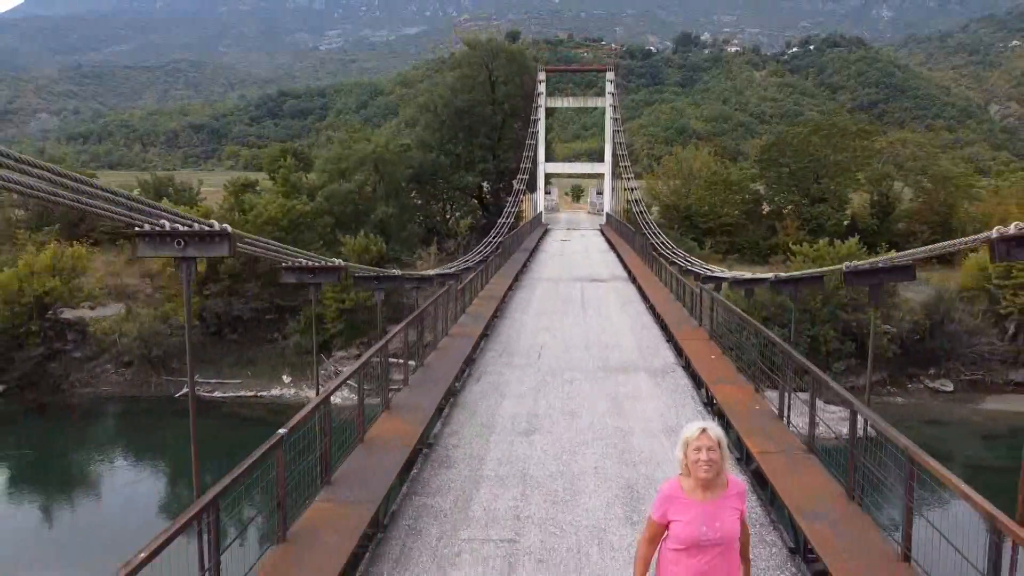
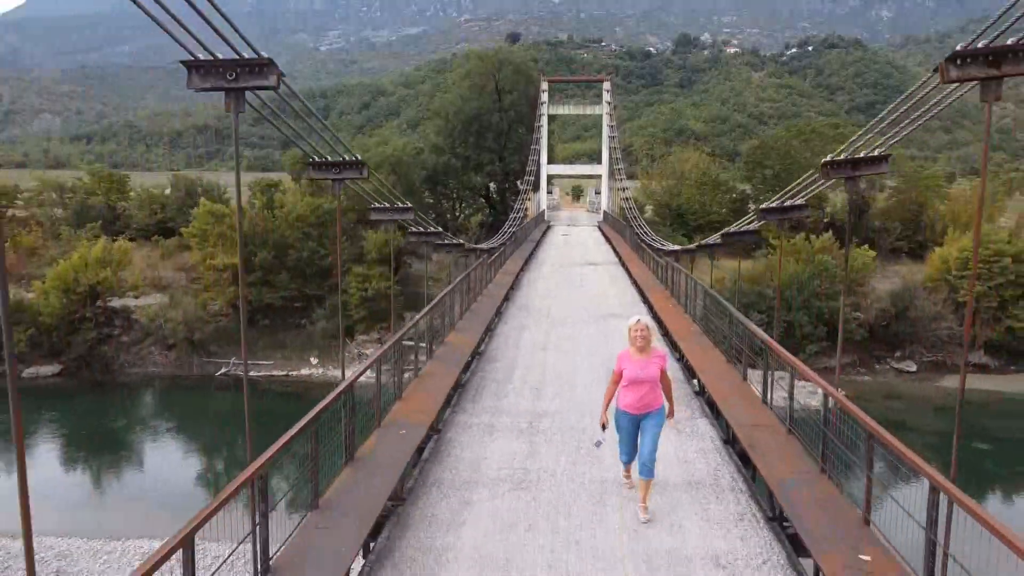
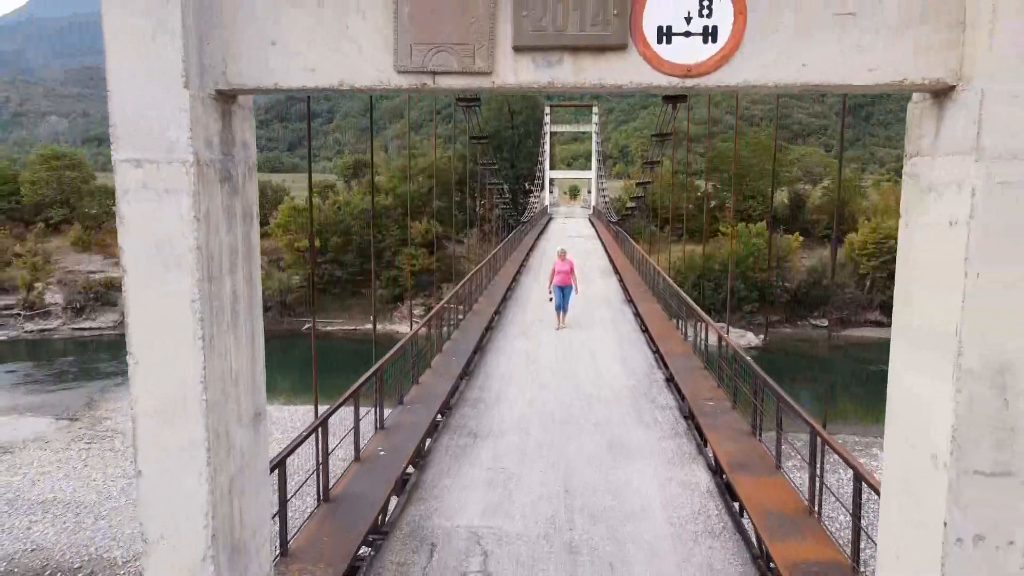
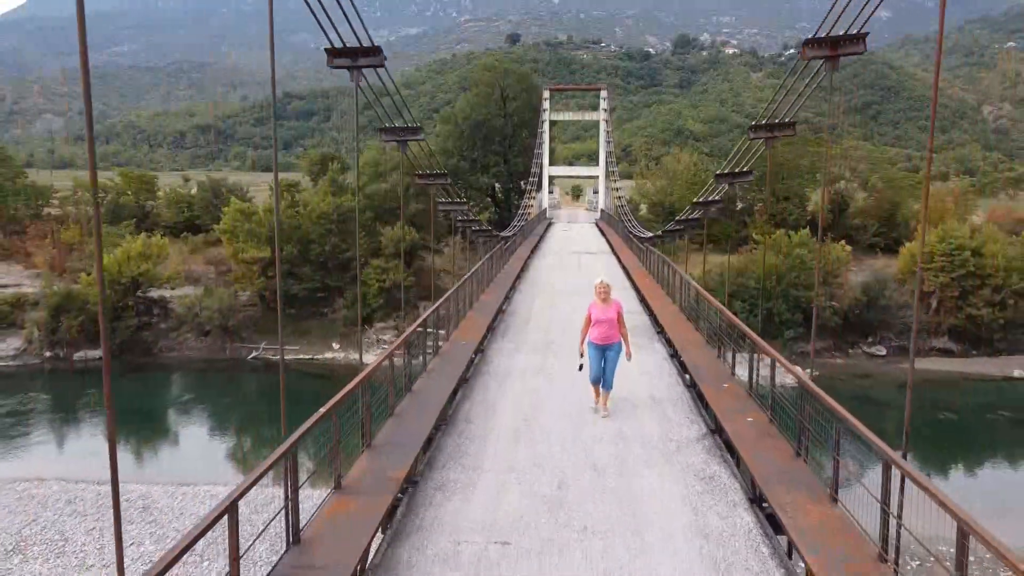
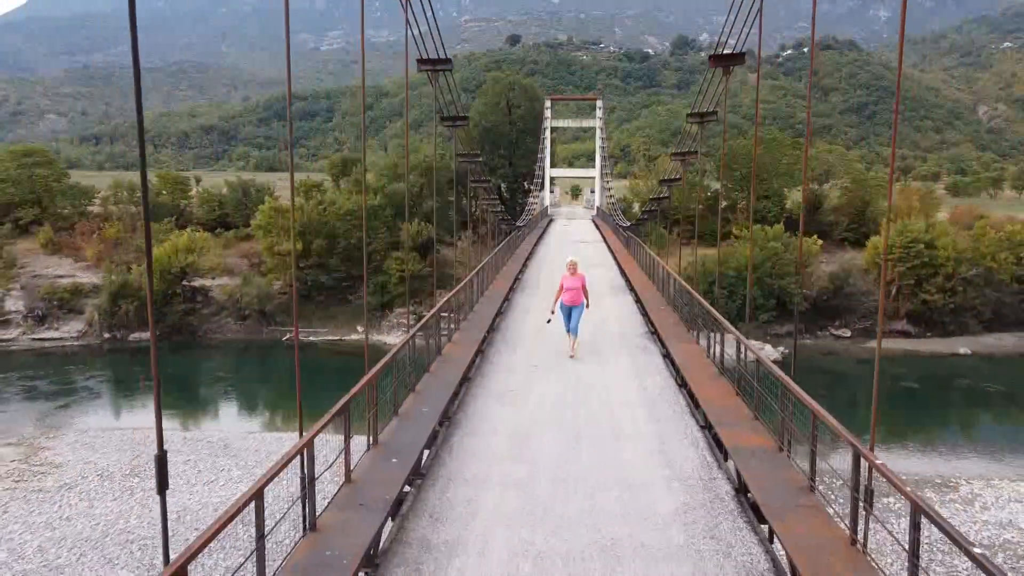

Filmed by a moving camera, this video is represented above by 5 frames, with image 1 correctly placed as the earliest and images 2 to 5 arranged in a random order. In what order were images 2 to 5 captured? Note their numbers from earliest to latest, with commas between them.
2, 4, 5, 3
